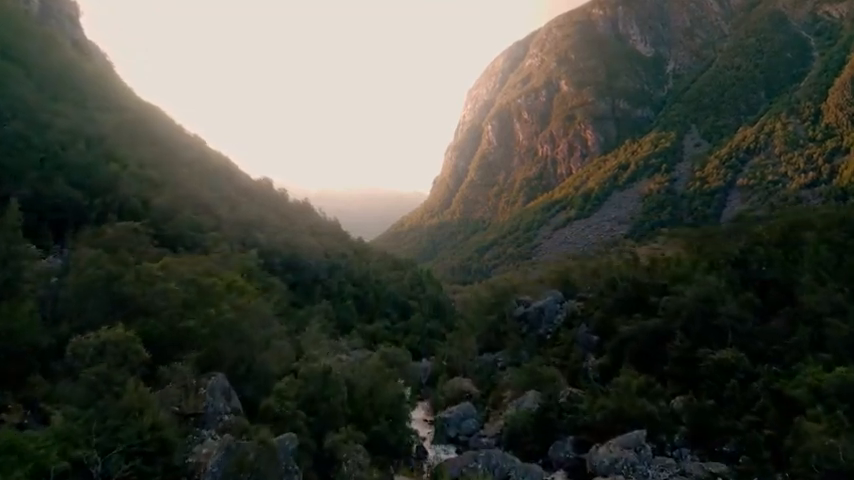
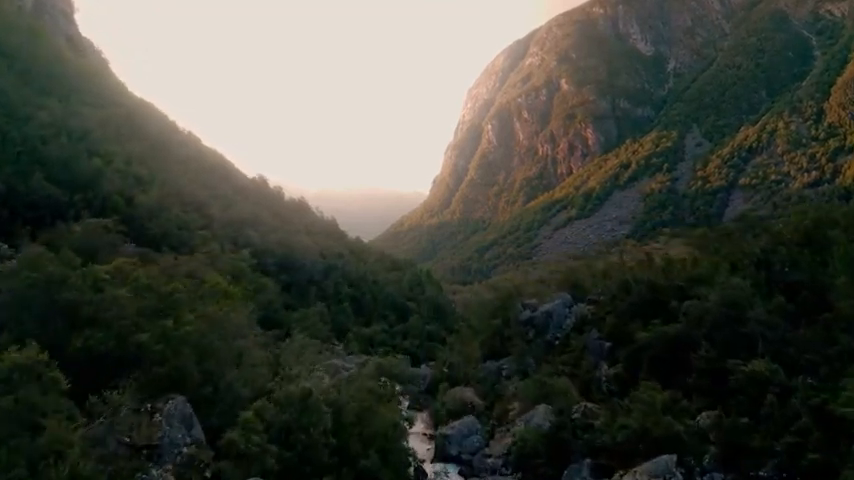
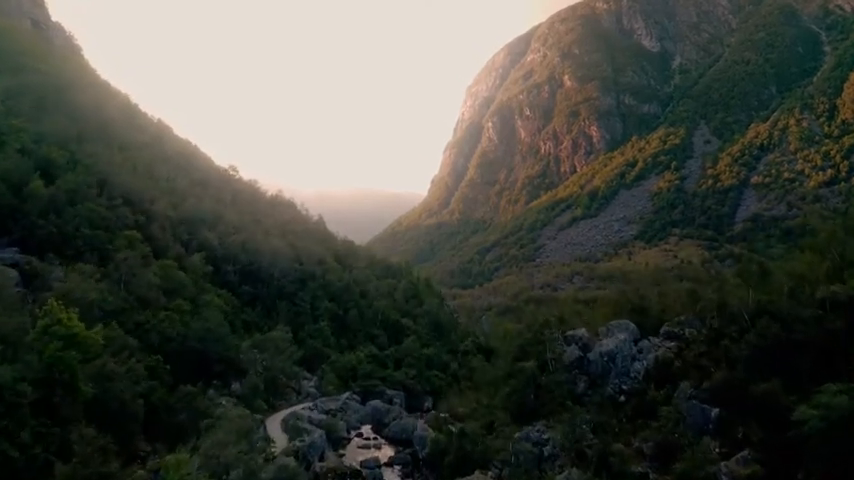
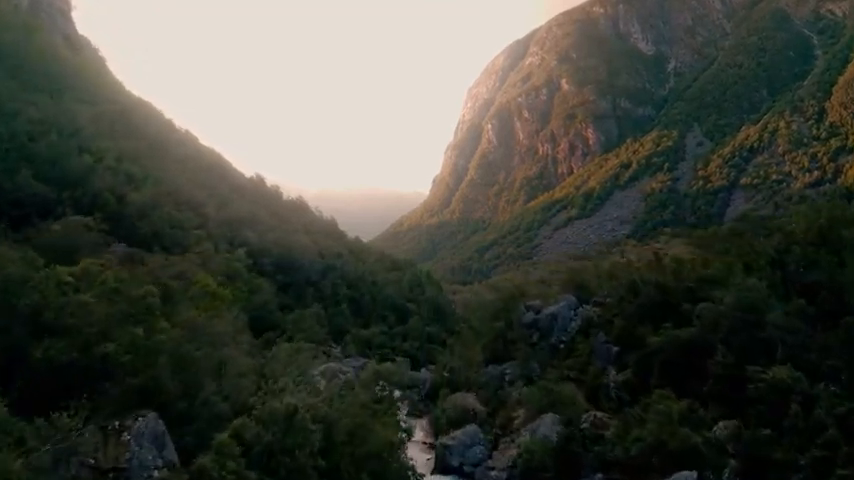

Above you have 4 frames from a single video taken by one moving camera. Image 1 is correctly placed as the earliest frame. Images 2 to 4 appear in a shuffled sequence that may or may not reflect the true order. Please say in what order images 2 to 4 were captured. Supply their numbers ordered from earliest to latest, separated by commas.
2, 4, 3
